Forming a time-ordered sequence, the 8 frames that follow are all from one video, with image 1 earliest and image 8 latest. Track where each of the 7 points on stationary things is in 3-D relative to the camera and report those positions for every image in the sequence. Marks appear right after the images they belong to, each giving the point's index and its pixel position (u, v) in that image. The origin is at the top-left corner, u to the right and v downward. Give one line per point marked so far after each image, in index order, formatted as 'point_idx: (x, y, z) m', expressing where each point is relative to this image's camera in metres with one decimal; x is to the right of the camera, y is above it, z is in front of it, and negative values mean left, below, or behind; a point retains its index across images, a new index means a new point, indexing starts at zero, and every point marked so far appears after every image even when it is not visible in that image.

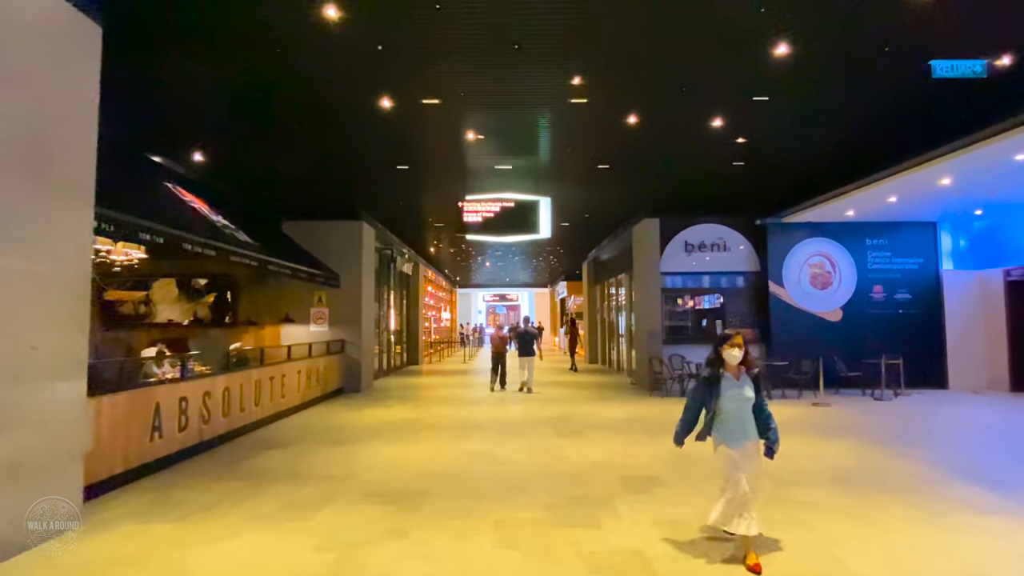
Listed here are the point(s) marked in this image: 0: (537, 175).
0: (+0.2, +1.0, +10.3) m
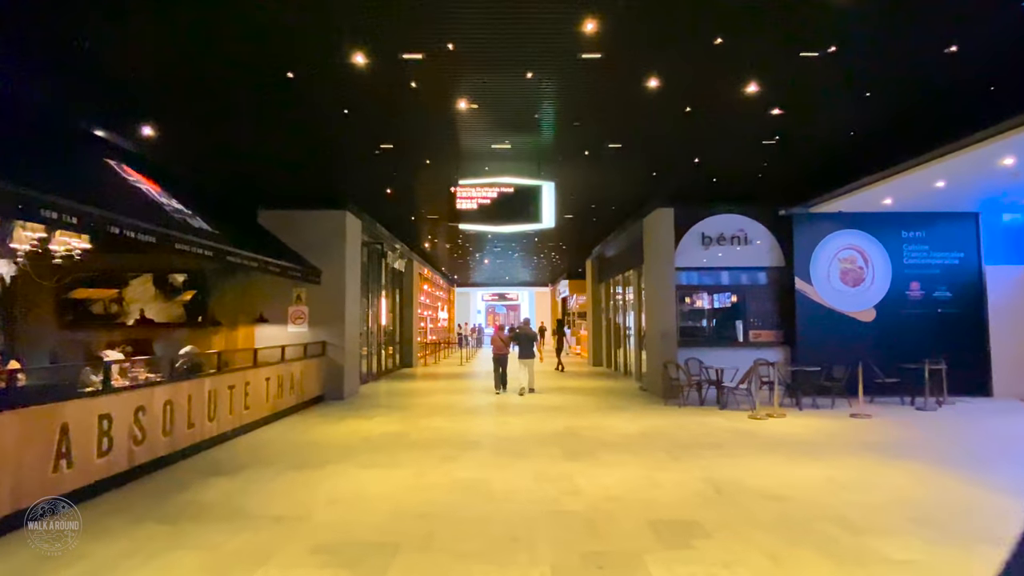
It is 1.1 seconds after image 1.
0: (+0.2, +1.1, +9.2) m
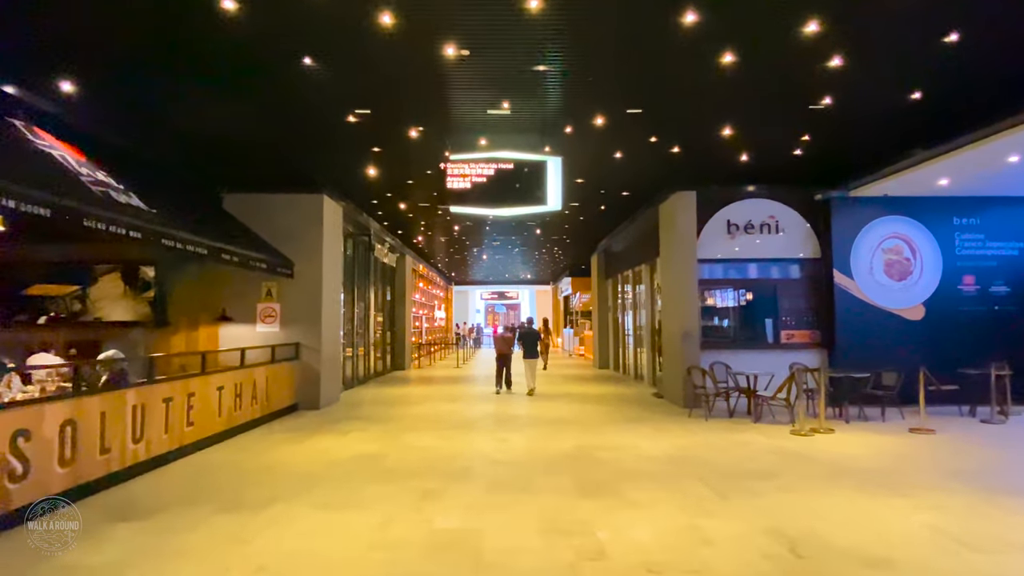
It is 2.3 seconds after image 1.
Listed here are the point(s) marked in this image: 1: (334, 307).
0: (+0.2, +1.1, +7.8) m
1: (-1.6, -0.2, +10.3) m
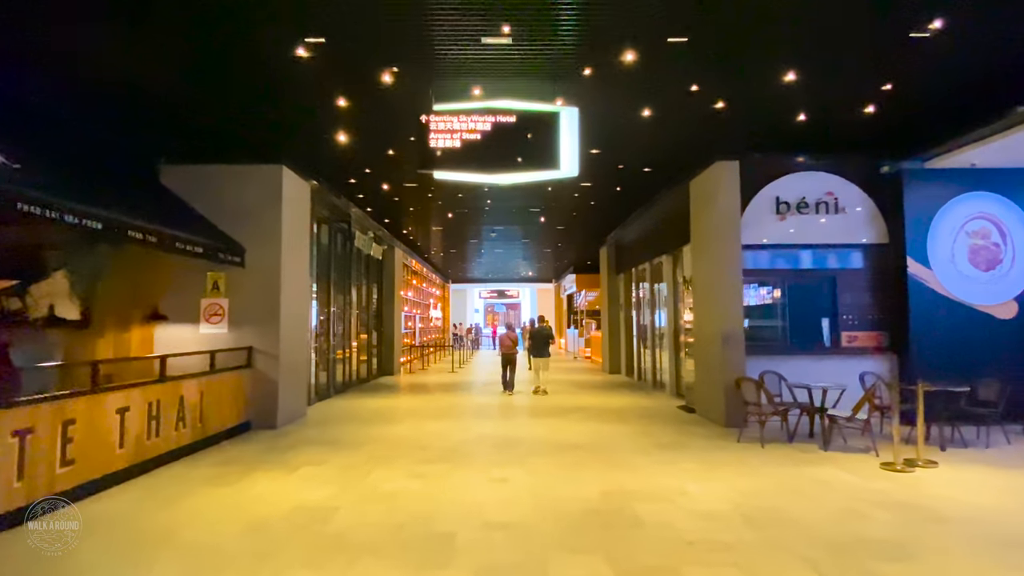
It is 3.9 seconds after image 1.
0: (+0.2, +1.2, +6.0) m
1: (-1.6, -0.1, +8.5) m
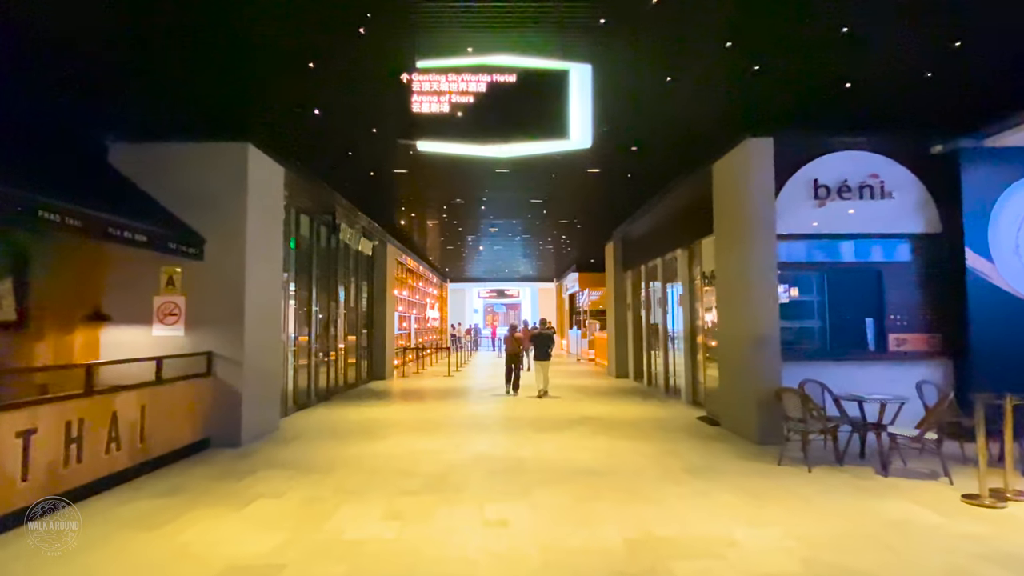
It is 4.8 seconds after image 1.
0: (+0.2, +1.2, +5.0) m
1: (-1.6, -0.1, +7.4) m
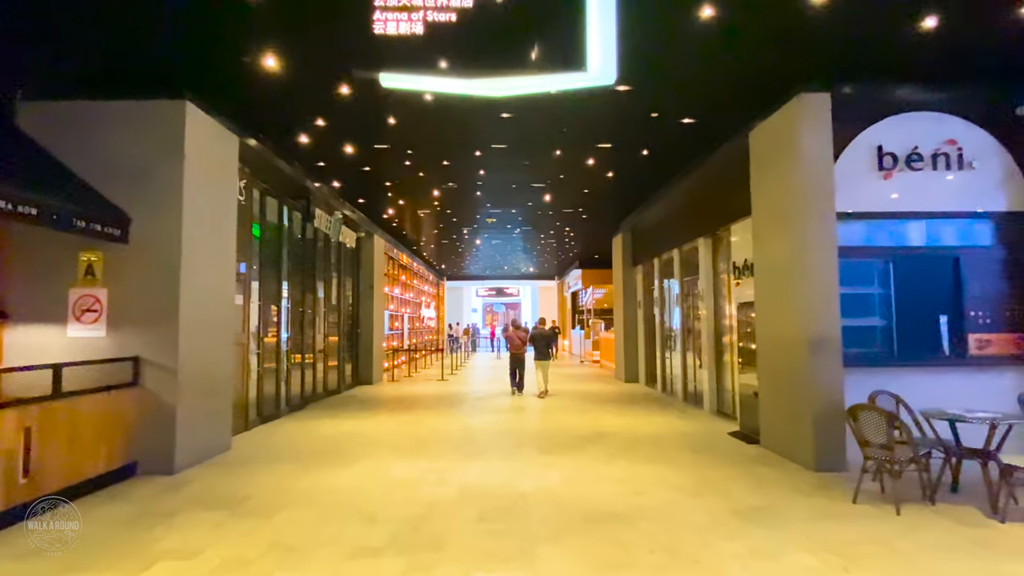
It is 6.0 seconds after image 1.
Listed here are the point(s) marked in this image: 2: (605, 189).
0: (+0.2, +1.2, +3.7) m
1: (-1.6, 0.0, +6.2) m
2: (+0.9, +0.9, +10.6) m
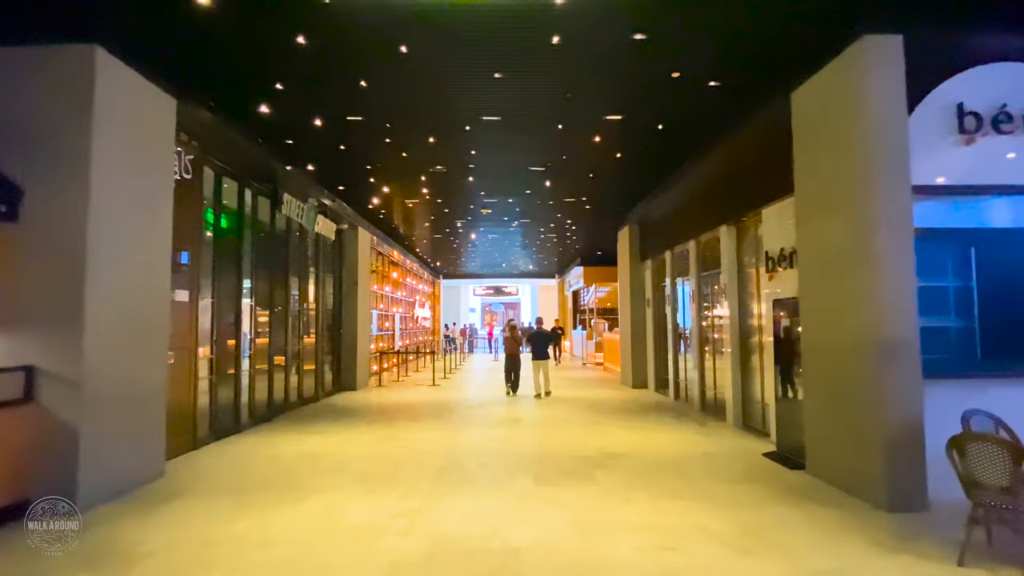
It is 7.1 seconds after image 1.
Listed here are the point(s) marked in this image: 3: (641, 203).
0: (+0.2, +1.3, +2.6) m
1: (-1.7, 0.0, +5.0) m
2: (+0.8, +1.0, +9.4) m
3: (+1.3, +0.9, +11.7) m
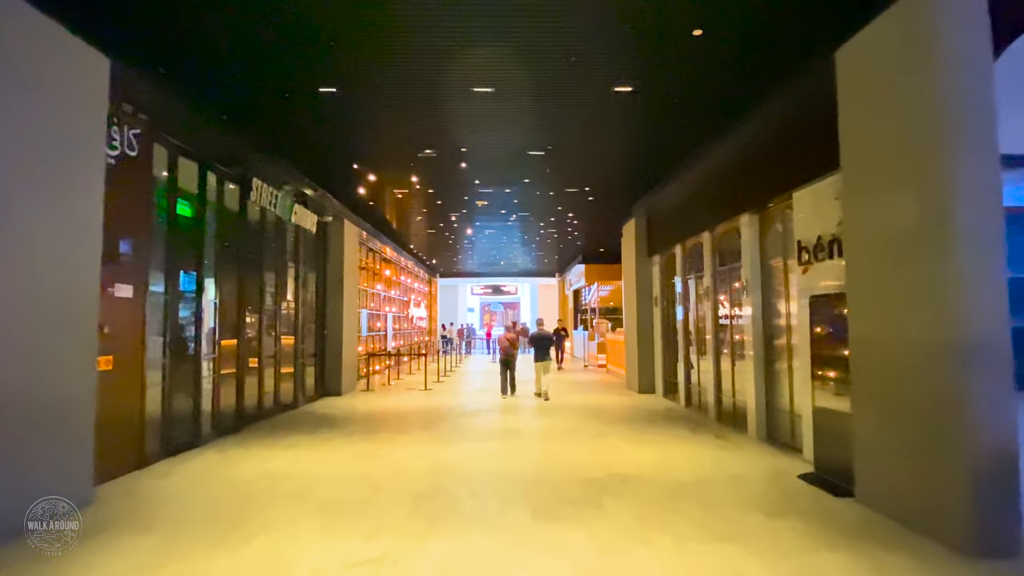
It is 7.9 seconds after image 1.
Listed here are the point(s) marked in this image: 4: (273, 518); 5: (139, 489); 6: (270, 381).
0: (+0.2, +1.3, +1.7) m
1: (-1.7, 0.0, +4.2) m
2: (+0.8, +1.0, +8.6) m
3: (+1.3, +0.9, +10.8) m
4: (-0.9, -0.9, +4.2) m
5: (-1.6, -0.9, +4.9) m
6: (-1.9, -0.7, +9.0) m
